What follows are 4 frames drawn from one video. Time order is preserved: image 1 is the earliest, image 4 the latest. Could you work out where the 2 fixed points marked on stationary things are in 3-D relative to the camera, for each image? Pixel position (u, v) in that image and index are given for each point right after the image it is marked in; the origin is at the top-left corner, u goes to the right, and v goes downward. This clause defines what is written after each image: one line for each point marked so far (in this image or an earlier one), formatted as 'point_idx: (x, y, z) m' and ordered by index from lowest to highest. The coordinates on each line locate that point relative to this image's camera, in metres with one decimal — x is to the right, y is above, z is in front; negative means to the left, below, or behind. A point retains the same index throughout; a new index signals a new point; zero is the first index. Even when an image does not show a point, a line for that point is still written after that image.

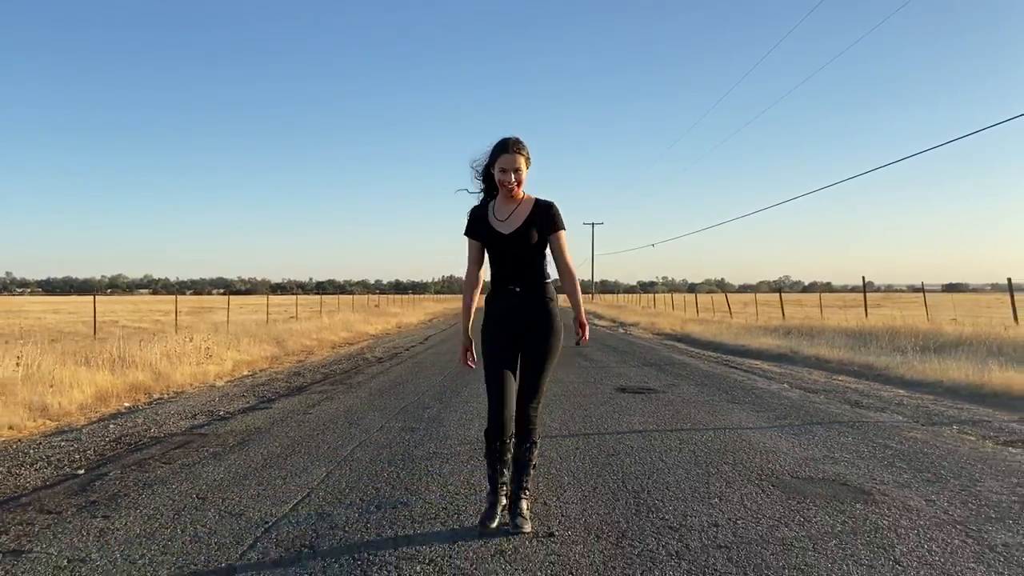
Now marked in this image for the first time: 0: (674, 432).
0: (+1.6, -1.4, +6.2) m
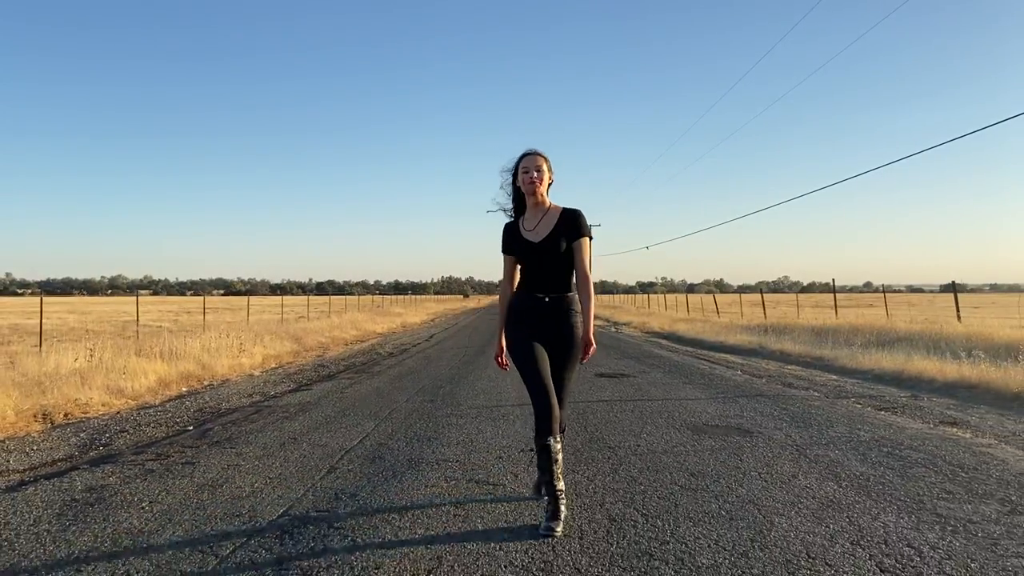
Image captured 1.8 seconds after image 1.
0: (+1.5, -1.4, +8.2) m
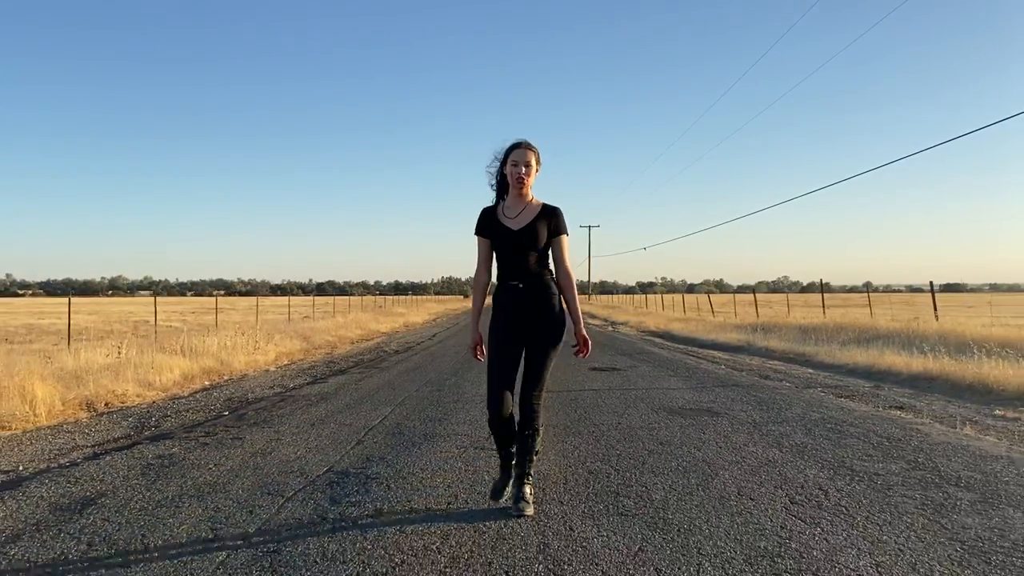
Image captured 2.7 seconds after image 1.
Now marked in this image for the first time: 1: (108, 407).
0: (+1.5, -1.4, +9.2) m
1: (-6.1, -1.8, +10.1) m
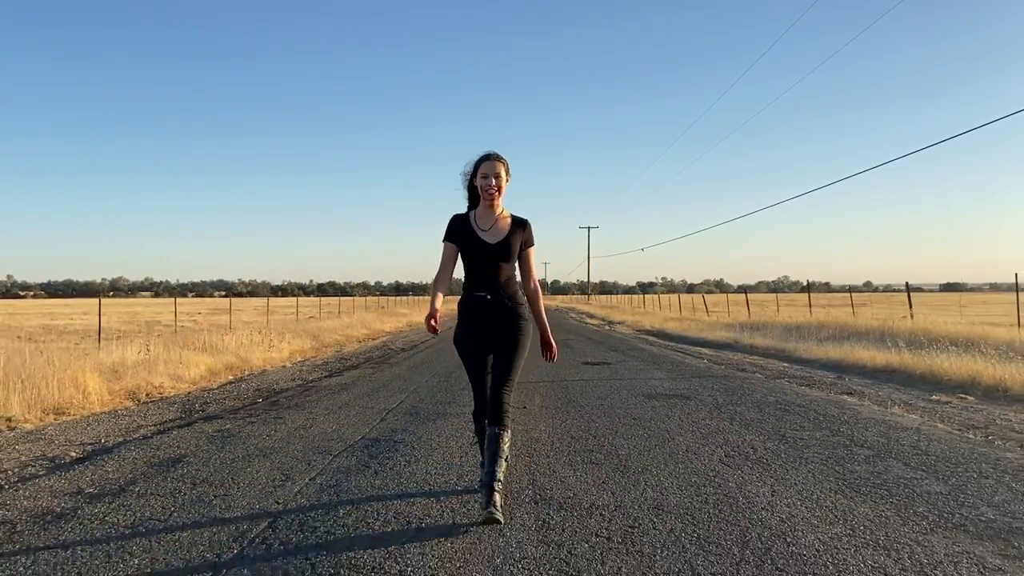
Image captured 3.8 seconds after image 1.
0: (+1.5, -1.4, +10.4) m
1: (-6.2, -1.9, +11.2) m
